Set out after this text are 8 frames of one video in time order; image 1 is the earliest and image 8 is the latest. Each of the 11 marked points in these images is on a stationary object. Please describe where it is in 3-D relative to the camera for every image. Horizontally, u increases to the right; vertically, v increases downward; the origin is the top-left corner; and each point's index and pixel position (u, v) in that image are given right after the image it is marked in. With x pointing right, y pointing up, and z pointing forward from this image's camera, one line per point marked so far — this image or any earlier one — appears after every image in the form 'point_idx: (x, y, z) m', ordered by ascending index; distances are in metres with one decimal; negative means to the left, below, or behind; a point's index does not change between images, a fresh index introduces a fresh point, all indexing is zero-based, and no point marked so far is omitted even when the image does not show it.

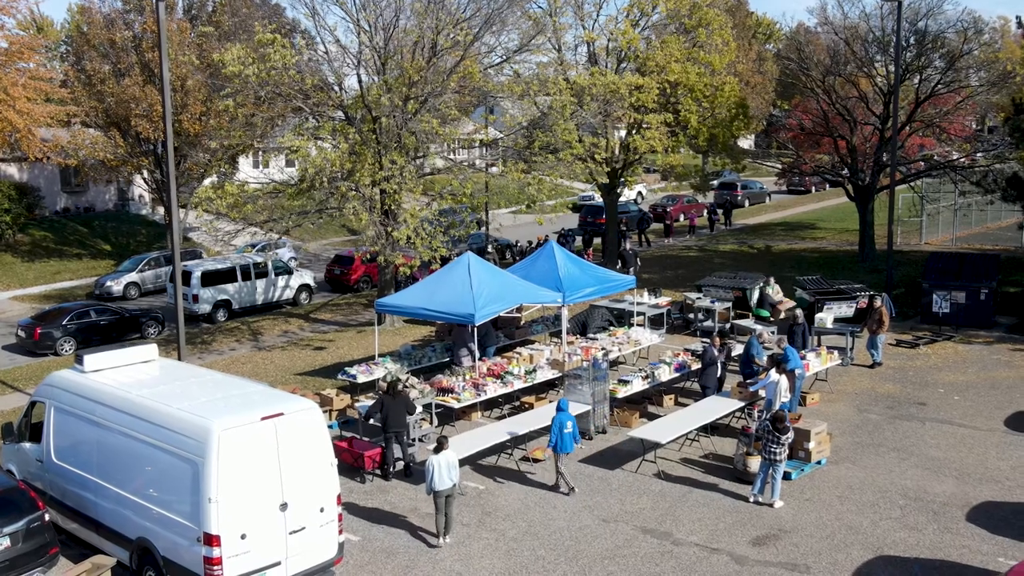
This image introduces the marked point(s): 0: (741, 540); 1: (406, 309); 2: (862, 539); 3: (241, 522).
0: (+2.4, -2.7, +9.8) m
1: (-1.8, -0.4, +15.4) m
2: (+3.7, -2.7, +9.8) m
3: (-2.3, -2.0, +7.8) m
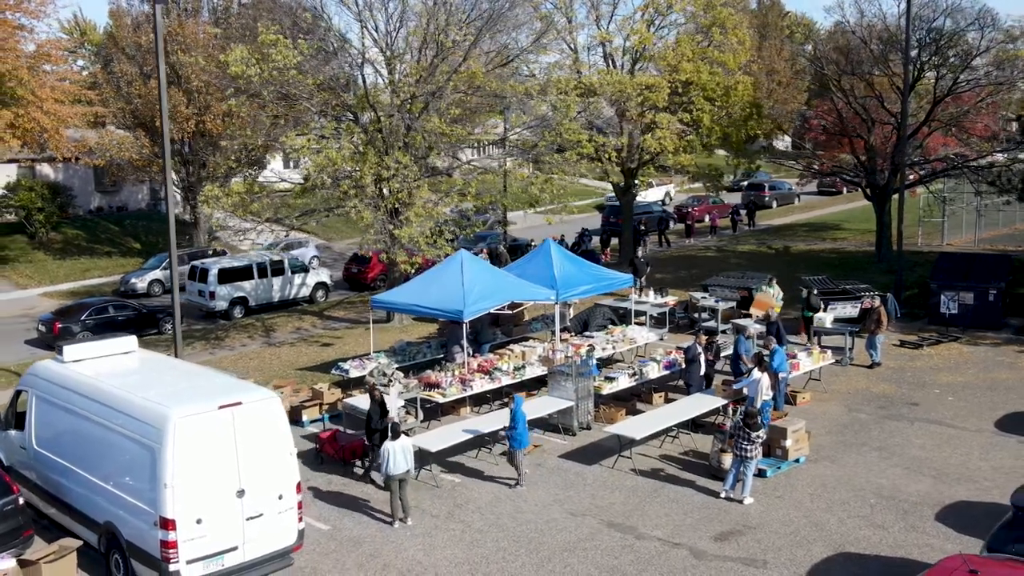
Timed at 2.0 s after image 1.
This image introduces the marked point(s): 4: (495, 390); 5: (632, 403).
0: (+2.1, -2.7, +9.9) m
1: (-1.9, -0.3, +15.6) m
2: (+3.3, -2.6, +9.8) m
3: (-2.8, -1.9, +8.1) m
4: (-0.3, -1.7, +15.0) m
5: (+1.9, -1.8, +14.4) m
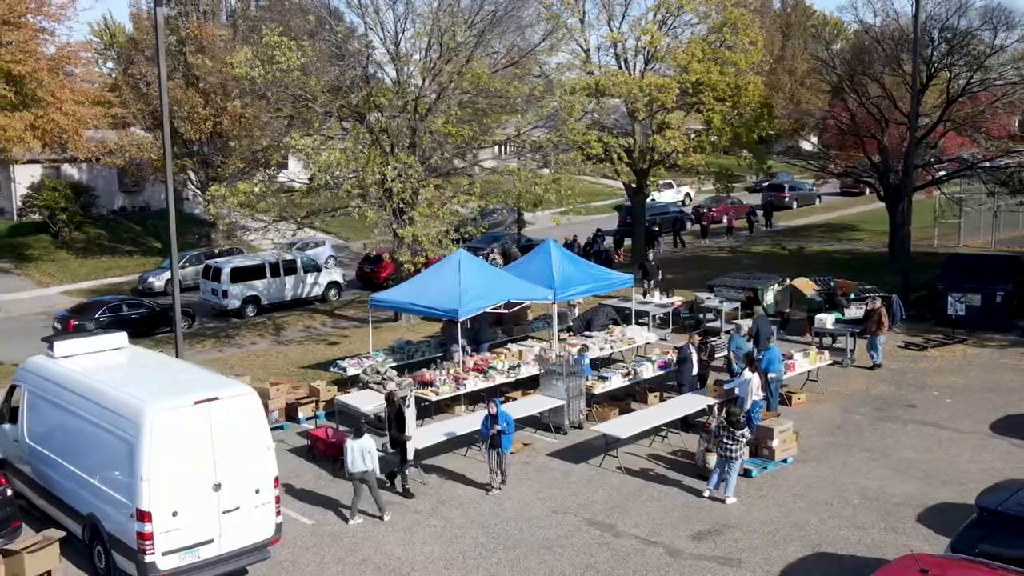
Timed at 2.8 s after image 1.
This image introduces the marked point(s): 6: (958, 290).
0: (+1.8, -2.7, +9.9) m
1: (-2.0, -0.3, +15.7) m
2: (+3.1, -2.6, +9.8) m
3: (-3.0, -1.9, +8.2) m
4: (-0.4, -1.7, +15.1) m
5: (+1.8, -1.8, +14.5) m
6: (+9.6, 0.0, +19.8) m
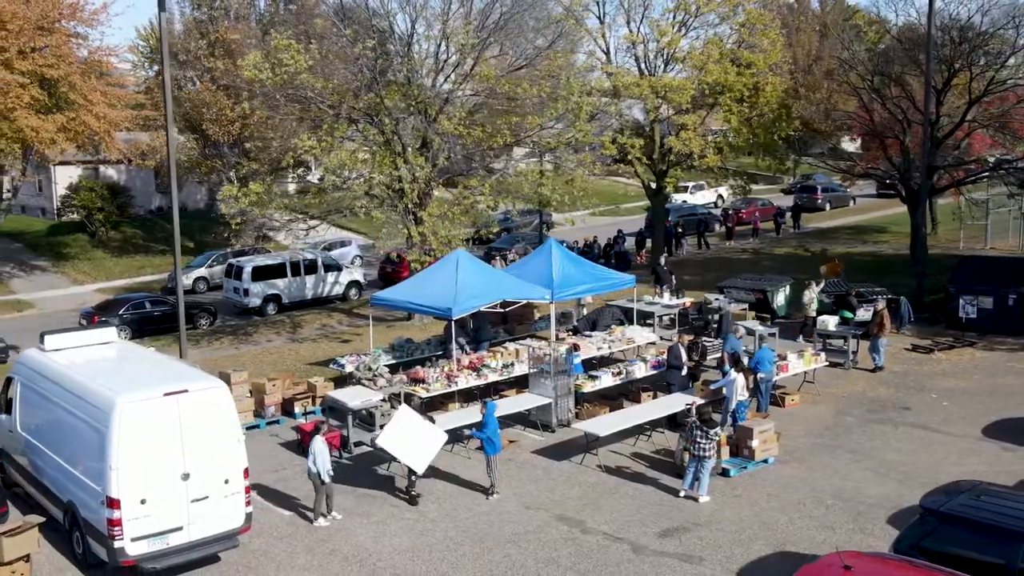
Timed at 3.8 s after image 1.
0: (+1.5, -2.6, +10.0) m
1: (-2.1, -0.3, +16.0) m
2: (+2.8, -2.6, +9.9) m
3: (-3.5, -1.9, +8.5) m
4: (-0.5, -1.6, +15.2) m
5: (+1.7, -1.8, +14.6) m
6: (+9.7, -0.1, +19.6) m
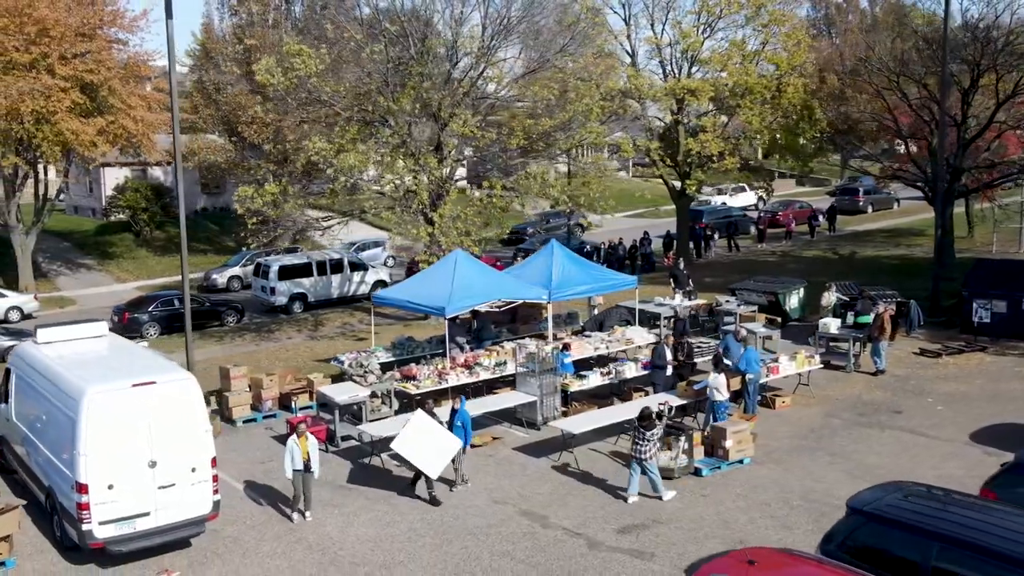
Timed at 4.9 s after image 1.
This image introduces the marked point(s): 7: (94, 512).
0: (+1.1, -2.6, +10.1) m
1: (-2.1, -0.2, +16.3) m
2: (+2.3, -2.6, +9.9) m
3: (-3.9, -1.8, +9.0) m
4: (-0.6, -1.6, +15.5) m
5: (+1.5, -1.8, +14.7) m
6: (+9.9, -0.2, +19.2) m
7: (-4.1, -2.2, +8.9) m
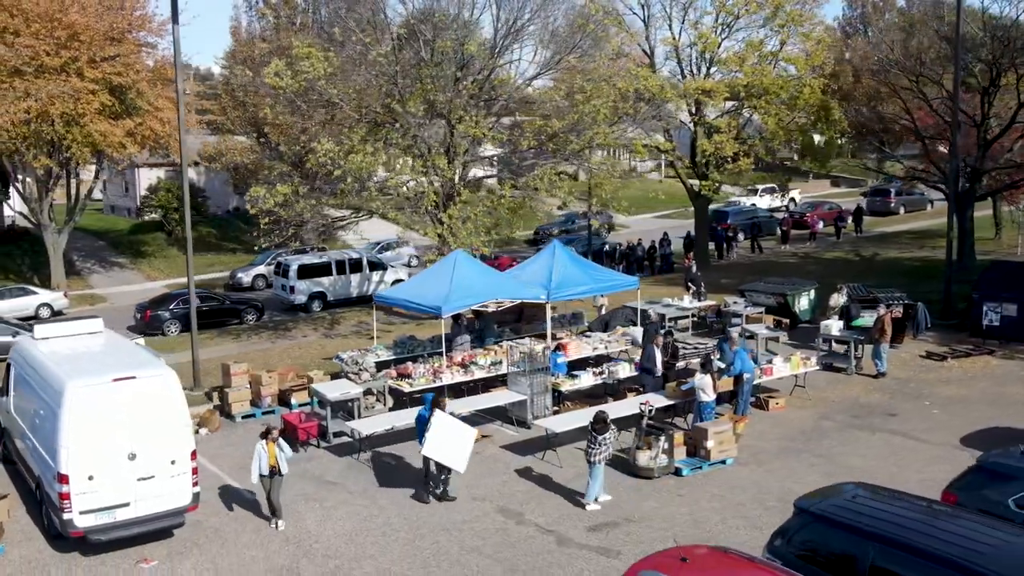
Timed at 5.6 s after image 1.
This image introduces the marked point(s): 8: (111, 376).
0: (+0.8, -2.7, +10.3) m
1: (-2.1, -0.2, +16.6) m
2: (+2.0, -2.7, +10.0) m
3: (-4.3, -1.8, +9.3) m
4: (-0.7, -1.6, +15.7) m
5: (+1.4, -1.8, +14.8) m
6: (+9.9, -0.2, +19.0) m
7: (-4.4, -2.1, +9.3) m
8: (-4.2, -0.9, +9.5) m
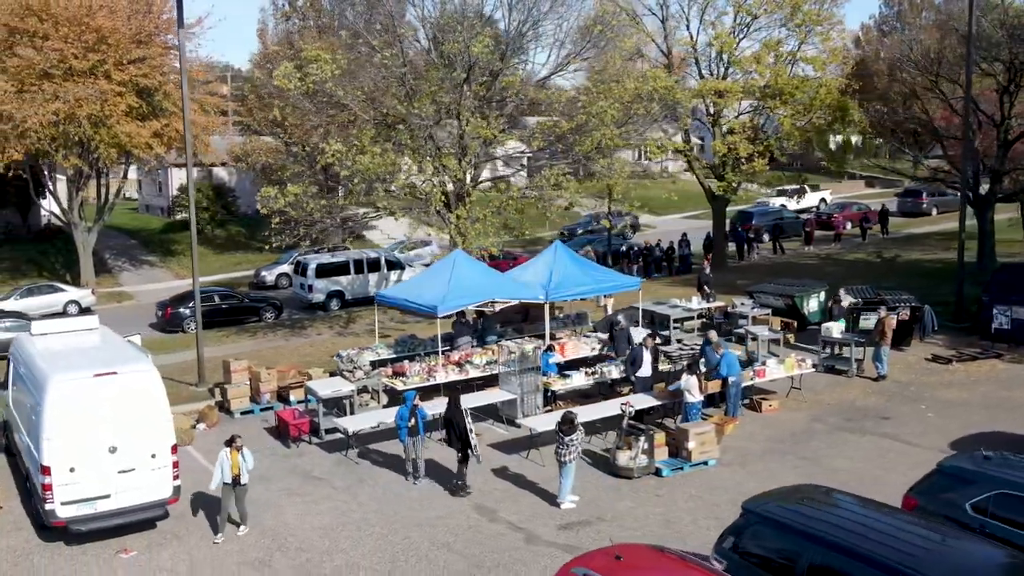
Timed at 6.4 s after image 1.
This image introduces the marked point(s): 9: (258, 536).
0: (+0.5, -2.7, +10.4) m
1: (-2.2, -0.2, +16.8) m
2: (+1.7, -2.7, +10.1) m
3: (-4.6, -1.8, +9.6) m
4: (-0.7, -1.6, +15.9) m
5: (+1.3, -1.8, +14.9) m
6: (+10.0, -0.3, +18.7) m
7: (-4.8, -2.1, +9.6) m
8: (-4.5, -0.9, +9.8) m
9: (-2.8, -2.8, +10.3) m
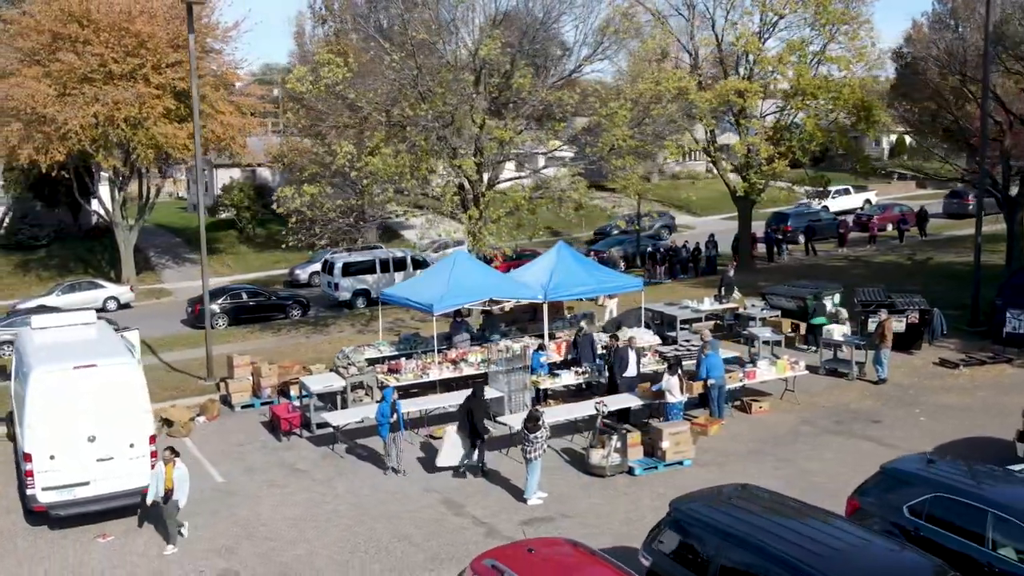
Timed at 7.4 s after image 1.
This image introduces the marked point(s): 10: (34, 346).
0: (0.0, -2.7, +10.6) m
1: (-2.2, -0.2, +17.1) m
2: (+1.2, -2.7, +10.2) m
3: (-5.1, -1.7, +10.1) m
4: (-0.8, -1.6, +16.1) m
5: (+1.1, -1.8, +15.0) m
6: (+10.1, -0.3, +18.4) m
7: (-5.2, -2.1, +10.1) m
8: (-4.9, -0.9, +10.3) m
9: (-3.2, -2.7, +10.6) m
10: (-6.0, -0.7, +11.6) m
